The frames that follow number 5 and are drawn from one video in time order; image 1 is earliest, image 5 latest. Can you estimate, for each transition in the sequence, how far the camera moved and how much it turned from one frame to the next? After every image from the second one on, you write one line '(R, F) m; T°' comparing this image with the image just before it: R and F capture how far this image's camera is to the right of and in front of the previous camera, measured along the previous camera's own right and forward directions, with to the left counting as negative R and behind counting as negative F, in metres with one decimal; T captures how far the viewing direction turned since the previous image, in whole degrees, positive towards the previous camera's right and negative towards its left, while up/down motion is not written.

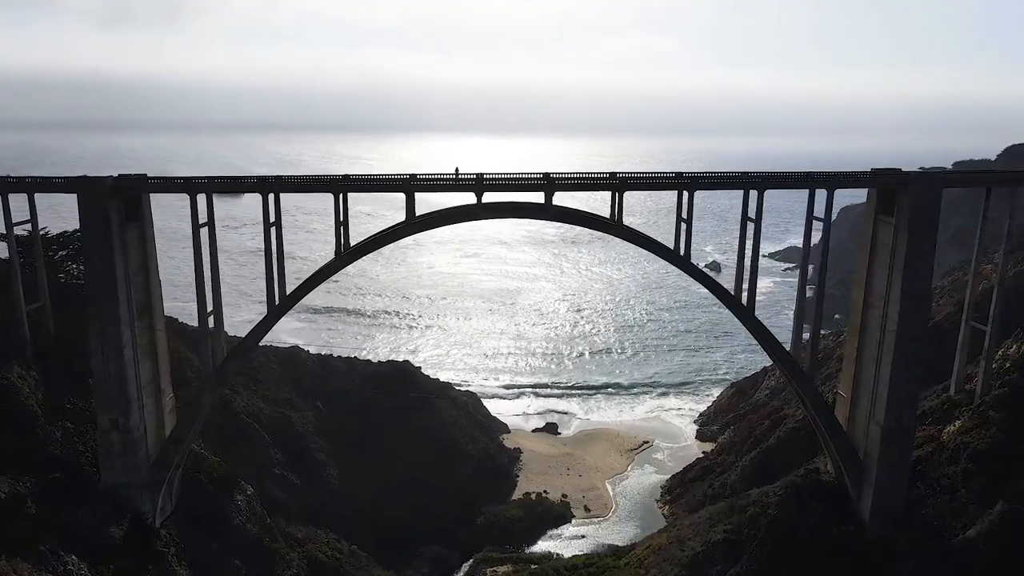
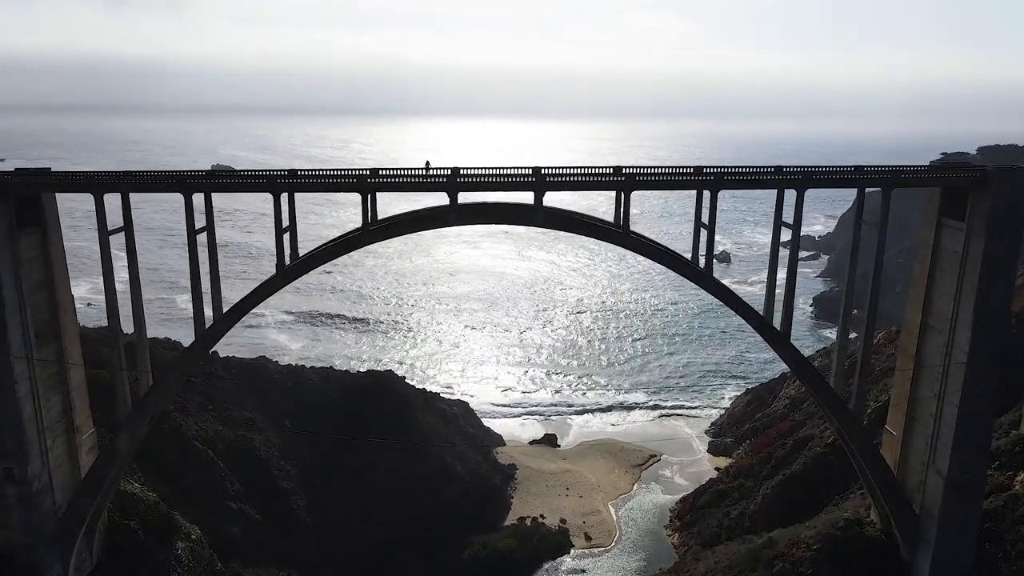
(+0.4, +2.5) m; -1°
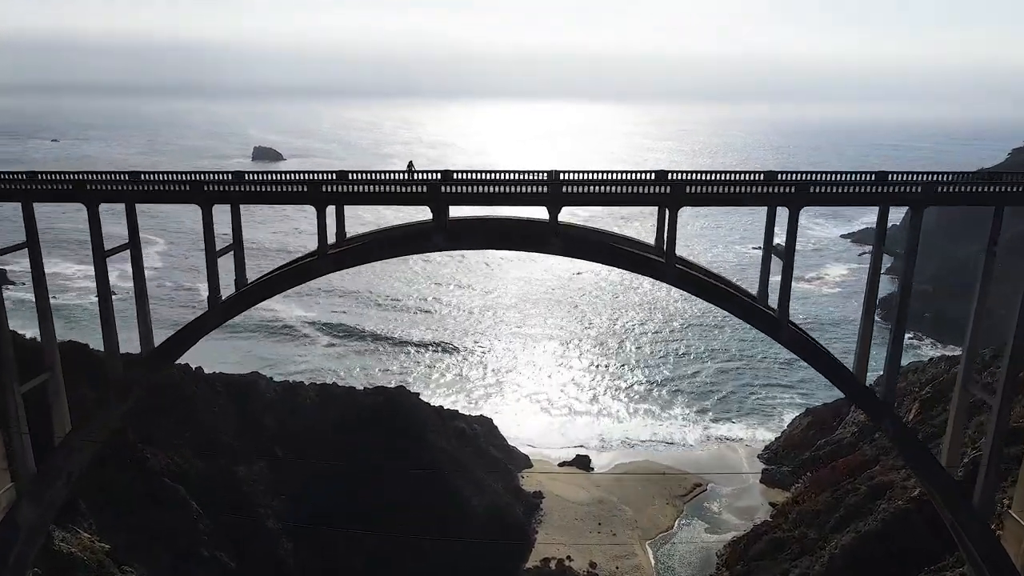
(+0.5, +2.8) m; -4°
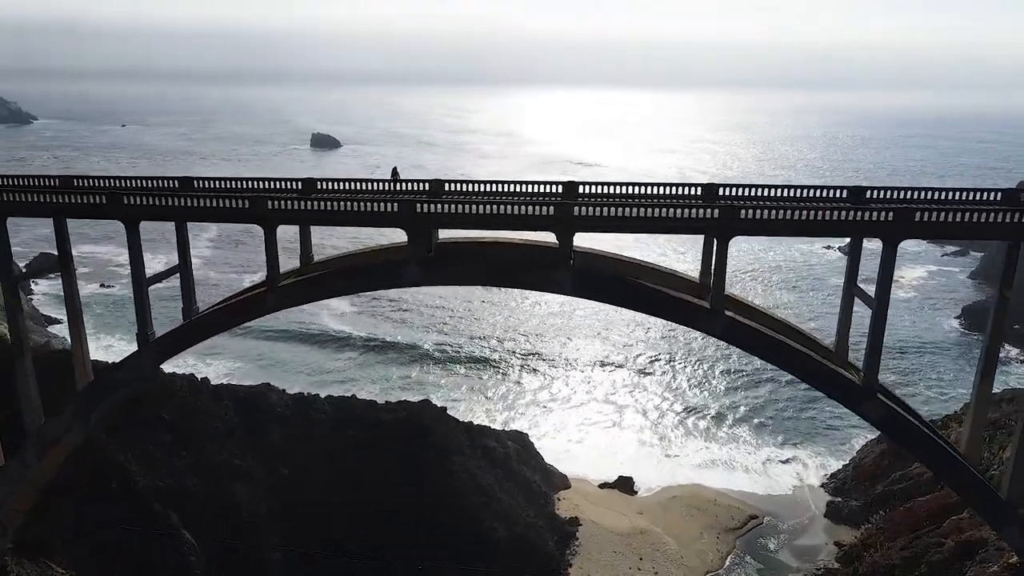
(+0.6, +1.9) m; -5°
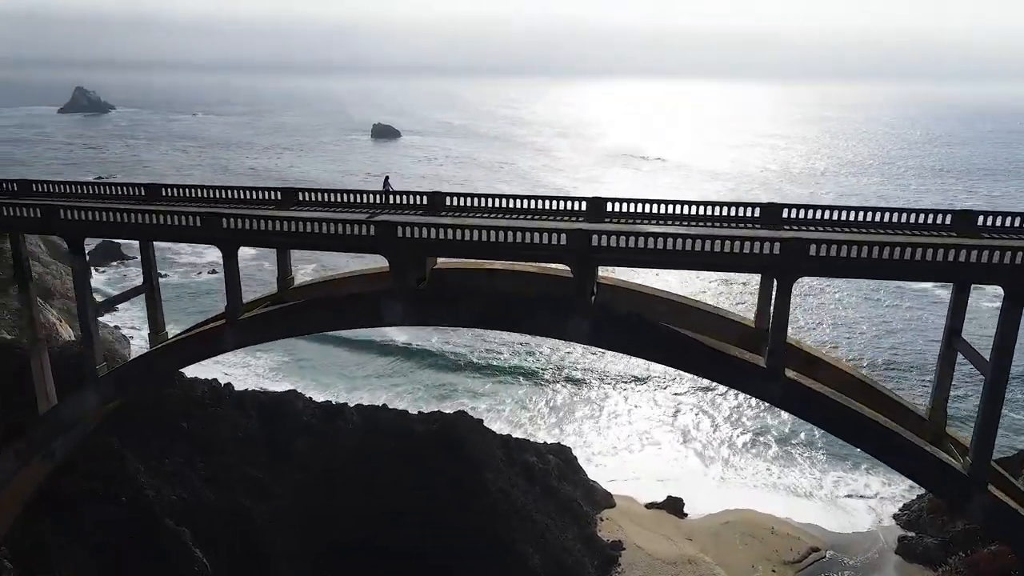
(+0.4, +1.3) m; -5°
